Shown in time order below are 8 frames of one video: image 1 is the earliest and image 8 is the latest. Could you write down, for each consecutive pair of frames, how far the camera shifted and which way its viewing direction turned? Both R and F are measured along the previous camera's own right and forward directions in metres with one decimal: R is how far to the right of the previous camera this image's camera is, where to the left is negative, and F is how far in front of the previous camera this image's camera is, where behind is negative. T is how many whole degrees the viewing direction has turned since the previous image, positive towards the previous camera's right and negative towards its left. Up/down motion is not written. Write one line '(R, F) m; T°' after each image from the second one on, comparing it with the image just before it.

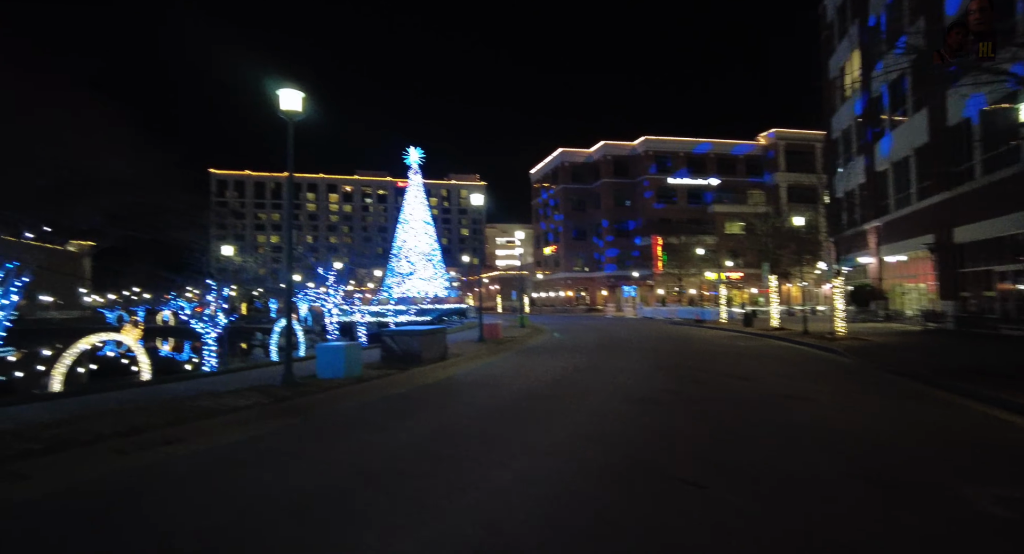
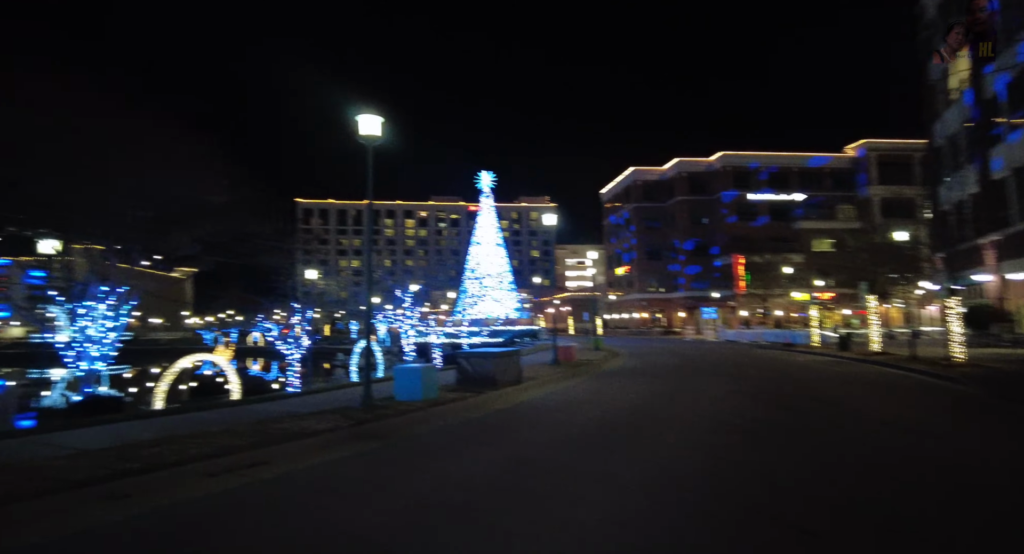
(-0.1, +0.3) m; -7°
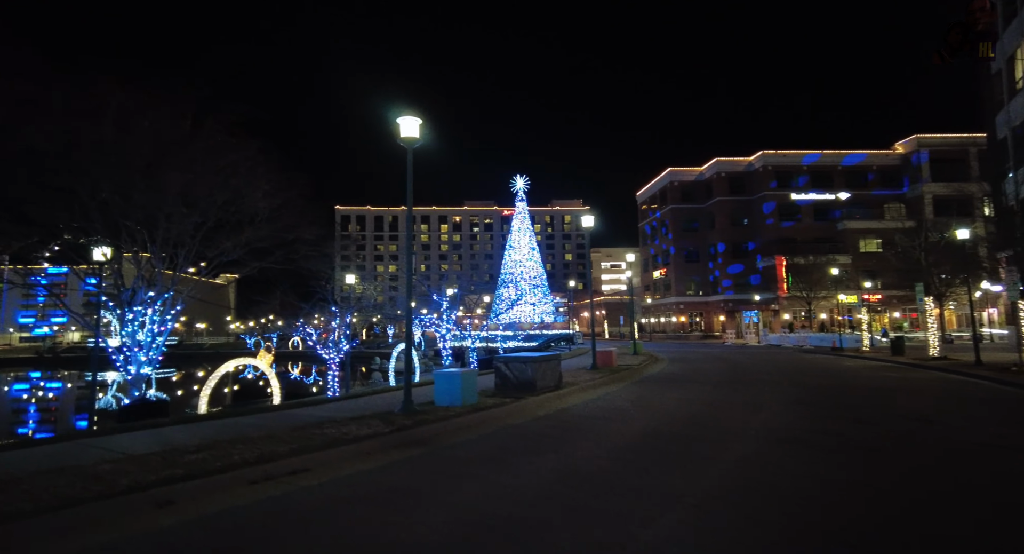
(-0.1, +0.3) m; -3°
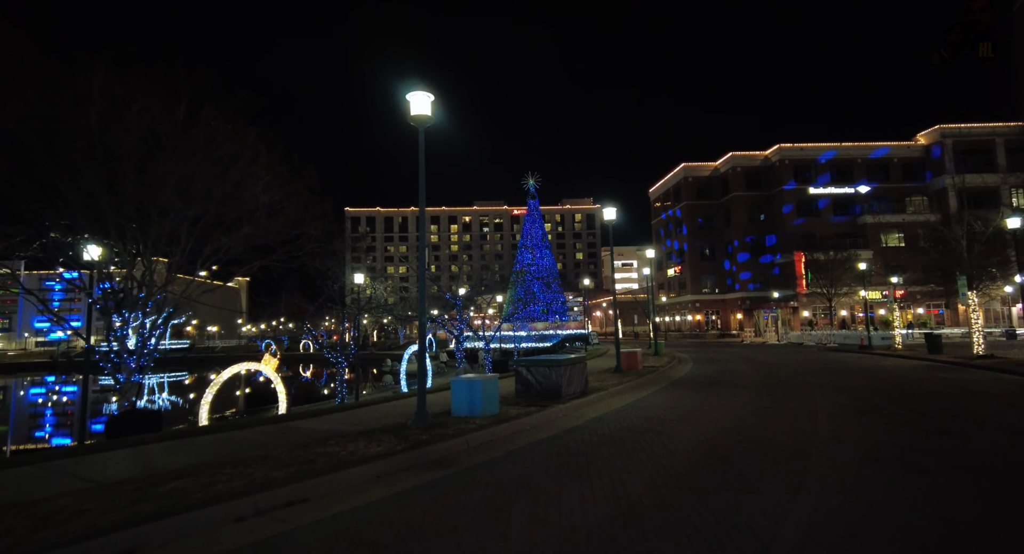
(-0.3, +1.2) m; -1°
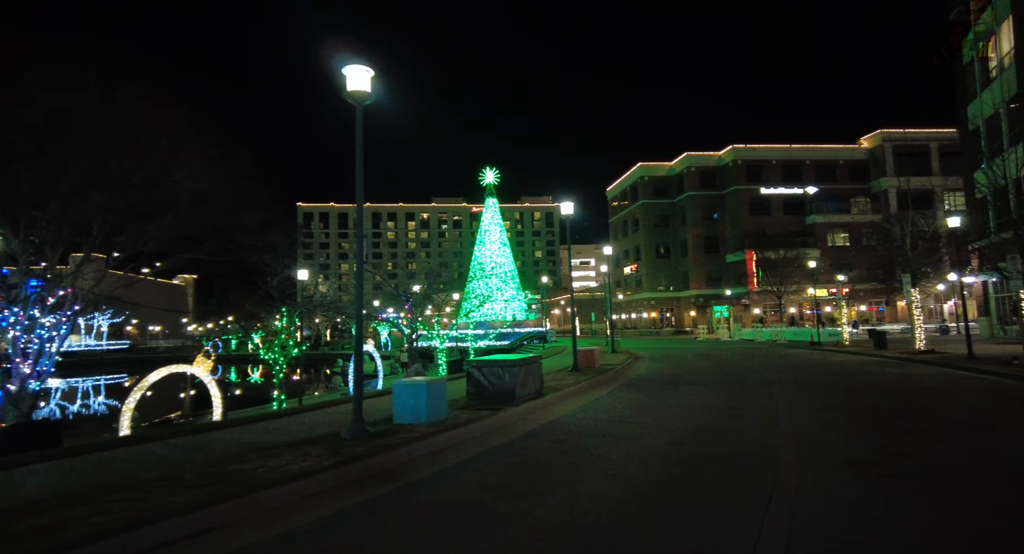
(+0.2, +0.7) m; +4°
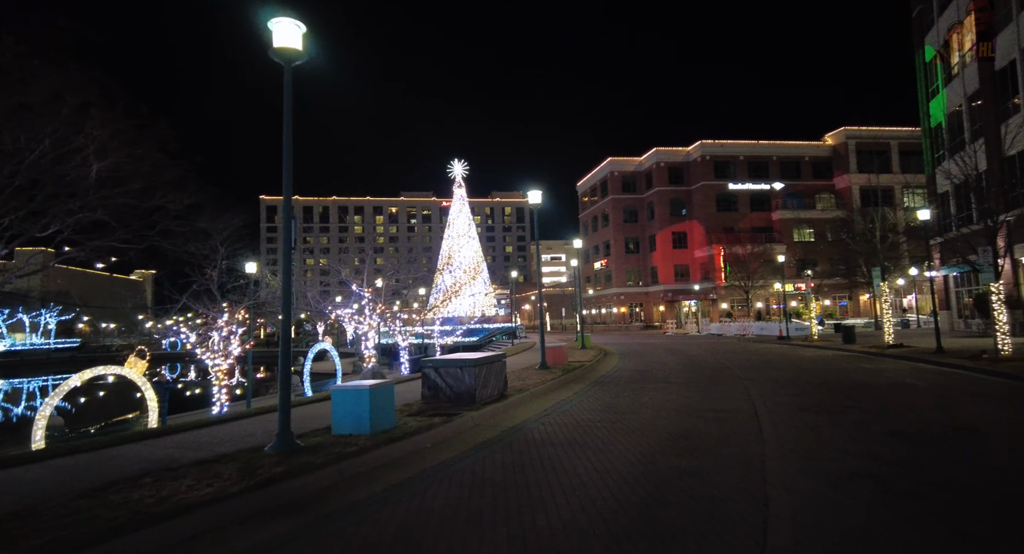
(+0.2, +1.1) m; +3°
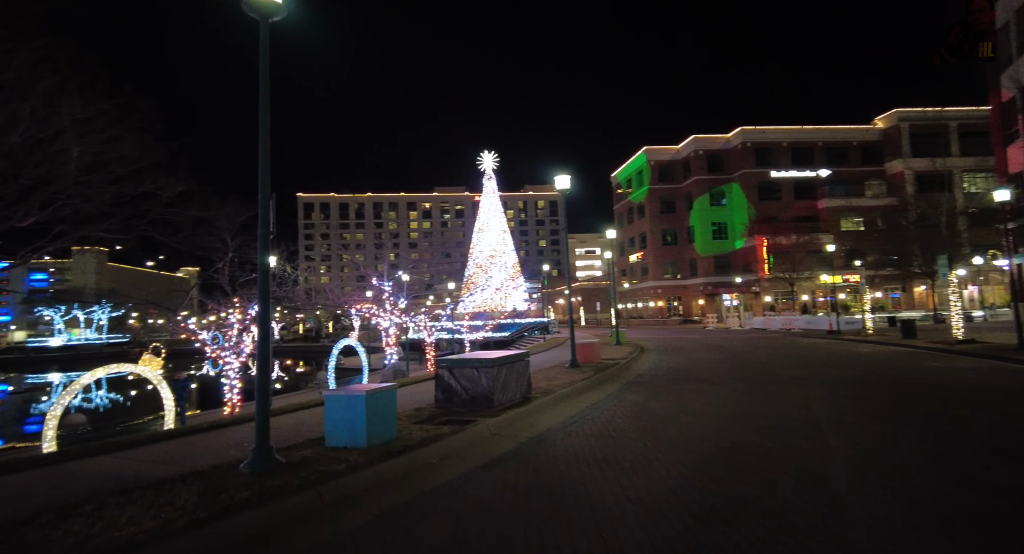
(+0.2, +1.2) m; -4°
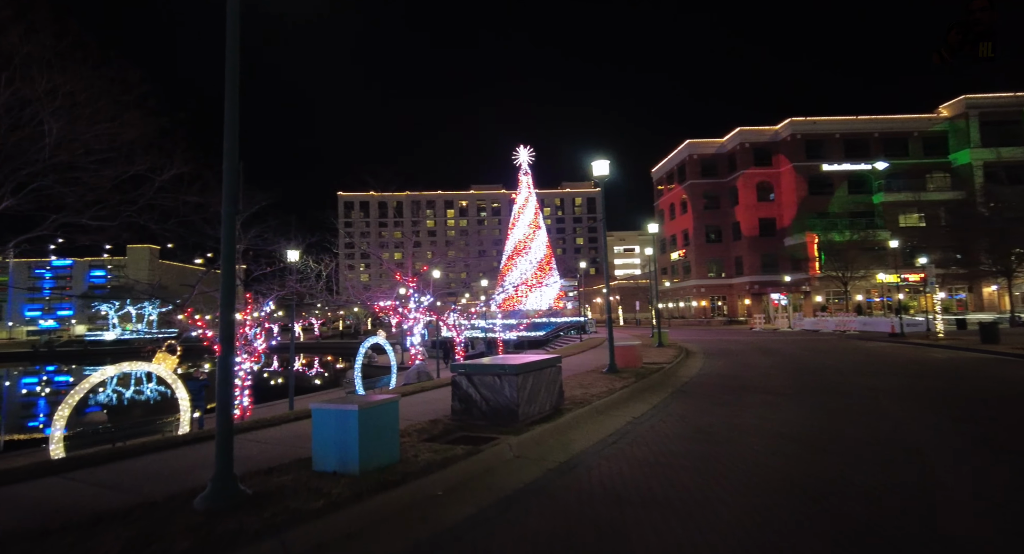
(+0.1, +1.4) m; -4°
